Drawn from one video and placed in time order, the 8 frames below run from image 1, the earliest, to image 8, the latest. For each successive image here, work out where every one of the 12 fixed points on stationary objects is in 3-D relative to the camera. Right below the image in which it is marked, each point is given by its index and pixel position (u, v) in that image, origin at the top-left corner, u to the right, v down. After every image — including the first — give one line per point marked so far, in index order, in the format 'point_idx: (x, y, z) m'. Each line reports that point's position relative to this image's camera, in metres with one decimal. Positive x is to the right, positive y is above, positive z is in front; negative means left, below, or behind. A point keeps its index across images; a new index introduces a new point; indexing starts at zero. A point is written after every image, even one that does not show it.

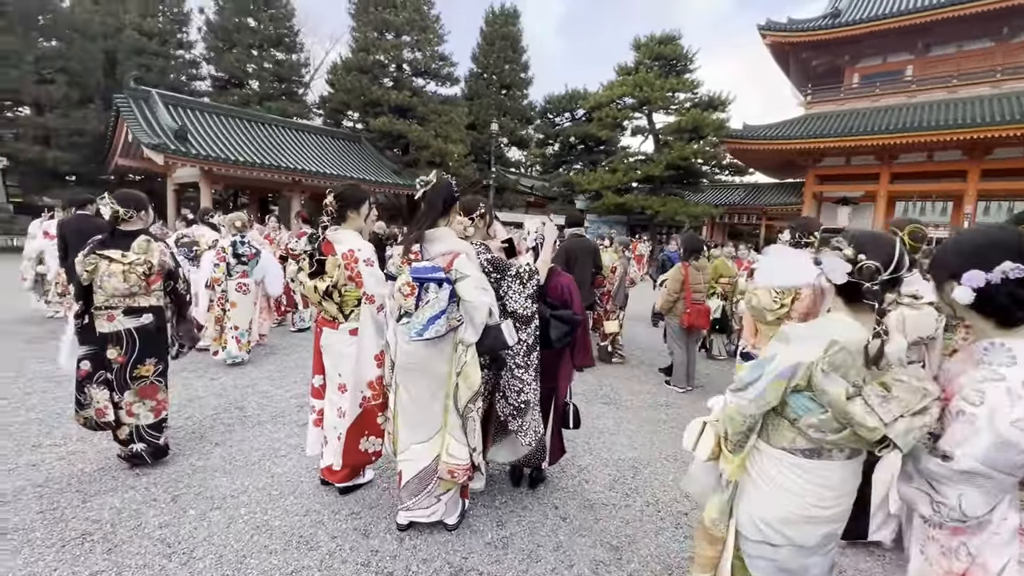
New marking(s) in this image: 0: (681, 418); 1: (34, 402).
0: (+1.4, -1.1, +4.0) m
1: (-3.8, -0.9, +3.7) m
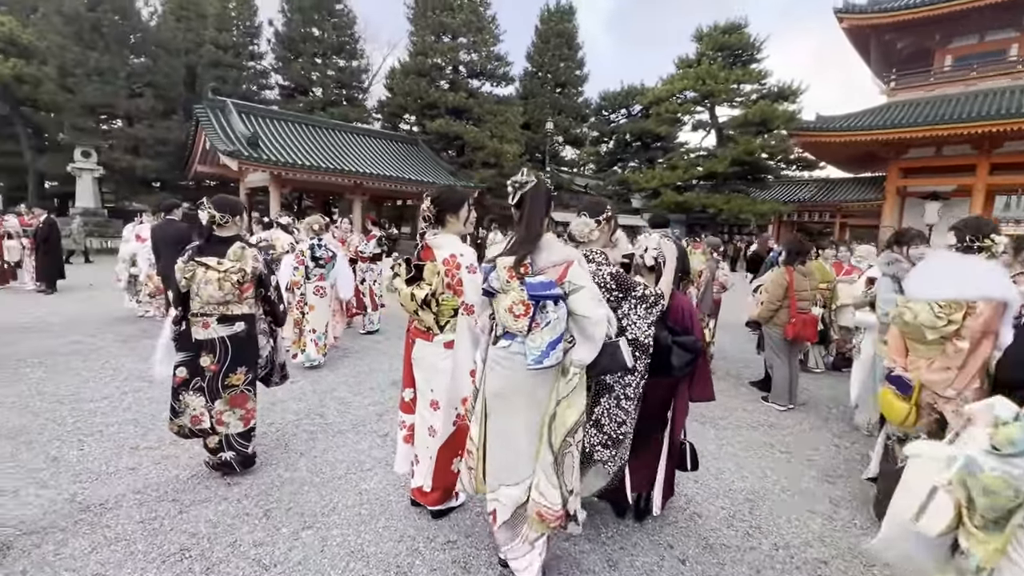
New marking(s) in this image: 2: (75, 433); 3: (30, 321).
0: (+2.1, -1.2, +3.6) m
1: (-3.1, -0.9, +3.9) m
2: (-3.1, -1.0, +3.3) m
3: (-6.5, -0.4, +6.4) m
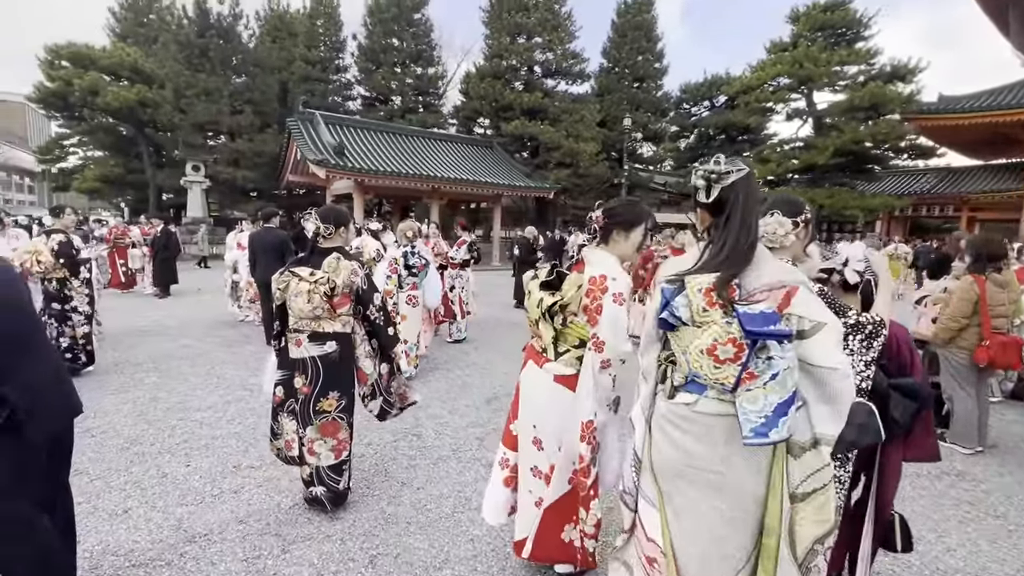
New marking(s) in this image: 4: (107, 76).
0: (+2.9, -1.3, +2.8) m
1: (-2.2, -1.0, +3.8) m
2: (-2.3, -1.1, +3.3) m
3: (-5.2, -0.5, +6.8) m
4: (-16.5, +8.6, +19.3) m
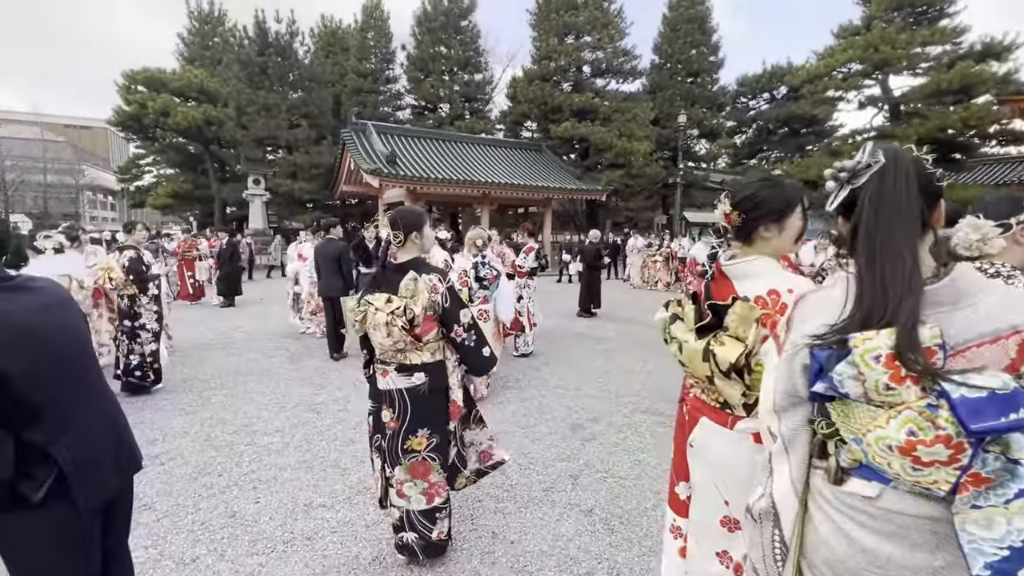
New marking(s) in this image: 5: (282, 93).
0: (+3.4, -1.3, +2.1) m
1: (-1.6, -1.1, +3.6) m
2: (-1.7, -1.2, +3.0) m
3: (-4.3, -0.7, +6.8) m
4: (-14.4, +8.2, +20.4) m
5: (-9.4, +8.0, +19.3) m
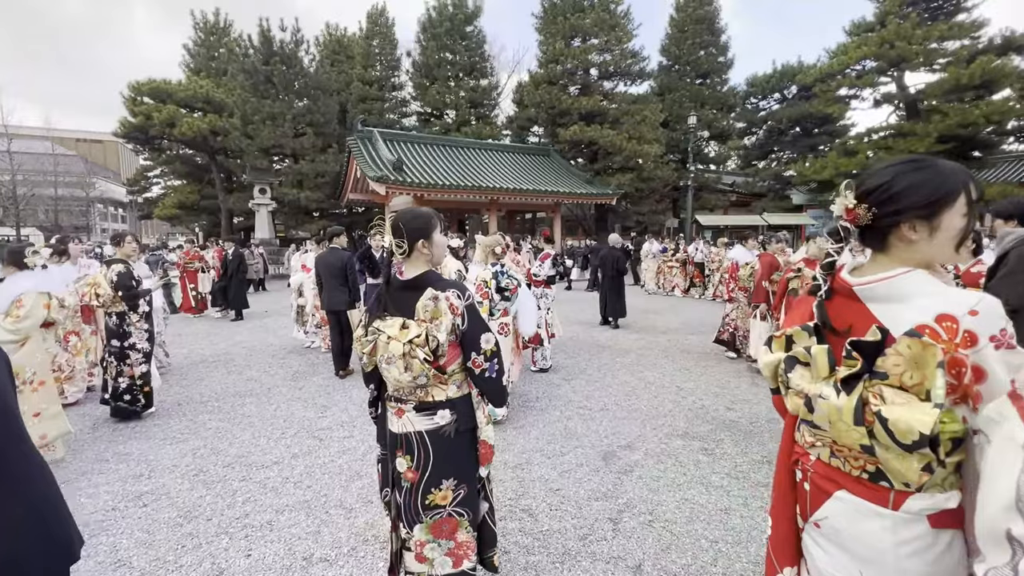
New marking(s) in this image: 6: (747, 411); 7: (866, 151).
0: (+3.6, -1.3, +1.6) m
1: (-1.4, -1.2, +3.2) m
2: (-1.5, -1.3, +2.6) m
3: (-4.1, -0.9, +6.5) m
4: (-14.1, +7.7, +20.3) m
5: (-9.1, +7.5, +19.2) m
6: (+2.1, -1.1, +4.2) m
7: (+14.0, +5.4, +18.7) m
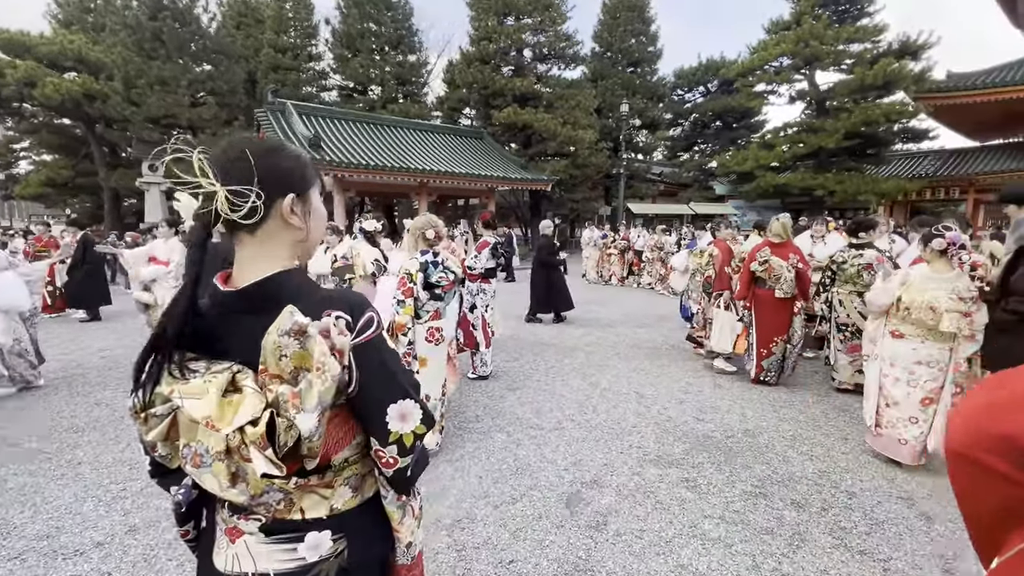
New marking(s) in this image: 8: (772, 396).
0: (+3.4, -1.3, +1.3) m
1: (-1.7, -1.2, +2.2) m
2: (-1.7, -1.3, +1.6) m
3: (-4.8, -0.9, +5.1) m
4: (-16.8, +8.0, +17.1) m
5: (-11.6, +7.9, +16.7) m
6: (+1.6, -1.0, +3.6) m
7: (+11.3, +5.9, +19.5) m
8: (+2.3, -1.0, +4.2) m
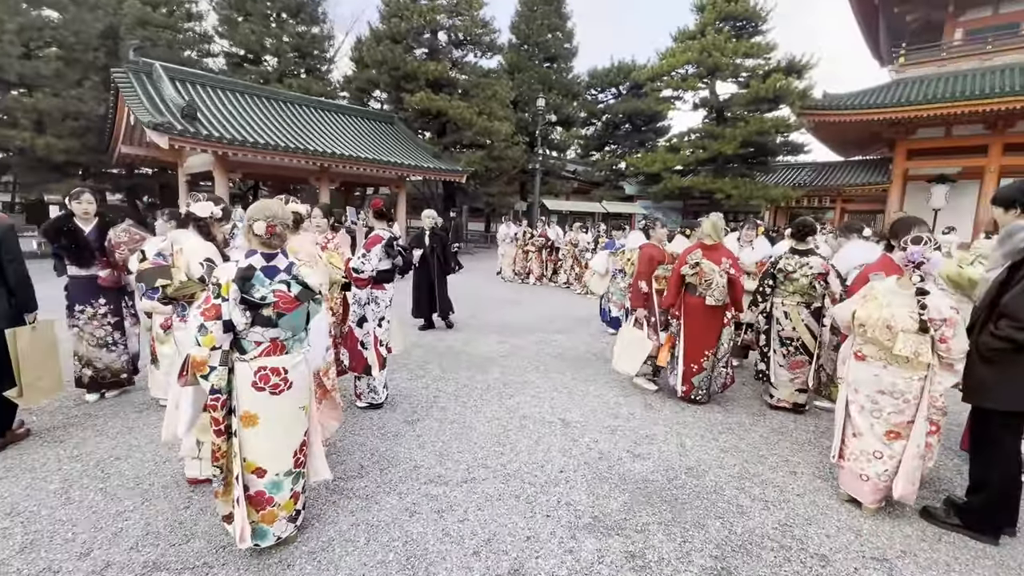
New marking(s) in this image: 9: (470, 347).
0: (+3.2, -1.4, +1.2) m
1: (-2.1, -1.3, +1.1) m
2: (-2.0, -1.4, +0.5) m
3: (-5.6, -0.9, +3.3) m
4: (-19.5, +8.2, +13.0) m
5: (-14.3, +8.0, +13.5) m
6: (+0.9, -1.1, +3.1) m
7: (+7.8, +6.0, +20.4) m
8: (+1.6, -1.0, +3.8) m
9: (-0.5, -0.7, +5.6) m
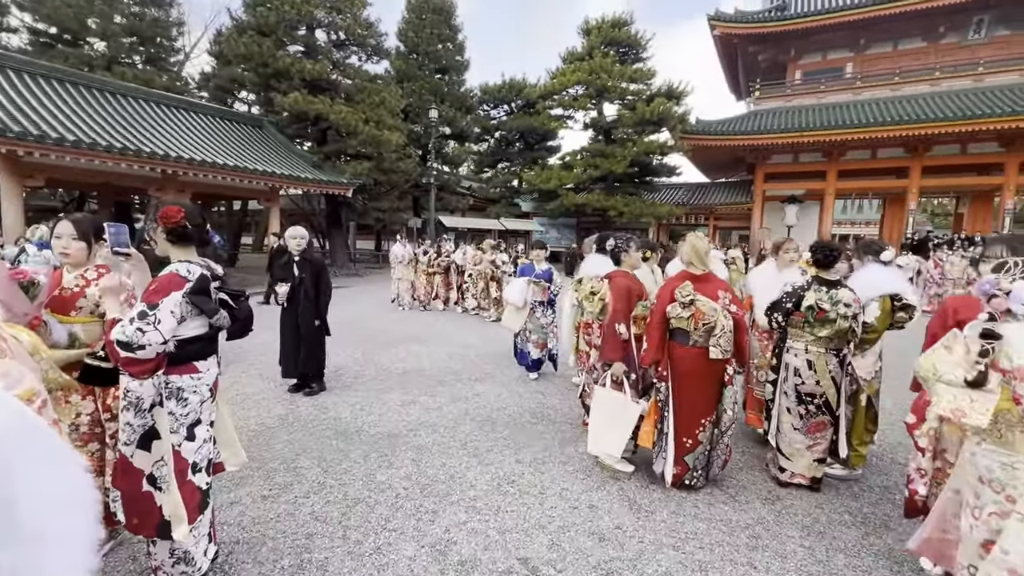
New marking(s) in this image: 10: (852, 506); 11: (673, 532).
0: (+3.3, -1.6, +0.5) m
1: (-1.7, -1.6, -0.8) m
2: (-1.5, -1.7, -1.3) m
3: (-5.7, -1.3, +0.7) m
4: (-21.7, +7.0, +7.3) m
5: (-16.8, +6.9, +8.9) m
6: (+0.7, -1.4, +1.9) m
7: (+3.3, +5.3, +20.4) m
8: (+1.2, -1.3, +2.7) m
9: (-1.2, -1.1, +4.0) m
10: (+2.0, -1.3, +2.8) m
11: (+0.9, -1.3, +2.5) m
